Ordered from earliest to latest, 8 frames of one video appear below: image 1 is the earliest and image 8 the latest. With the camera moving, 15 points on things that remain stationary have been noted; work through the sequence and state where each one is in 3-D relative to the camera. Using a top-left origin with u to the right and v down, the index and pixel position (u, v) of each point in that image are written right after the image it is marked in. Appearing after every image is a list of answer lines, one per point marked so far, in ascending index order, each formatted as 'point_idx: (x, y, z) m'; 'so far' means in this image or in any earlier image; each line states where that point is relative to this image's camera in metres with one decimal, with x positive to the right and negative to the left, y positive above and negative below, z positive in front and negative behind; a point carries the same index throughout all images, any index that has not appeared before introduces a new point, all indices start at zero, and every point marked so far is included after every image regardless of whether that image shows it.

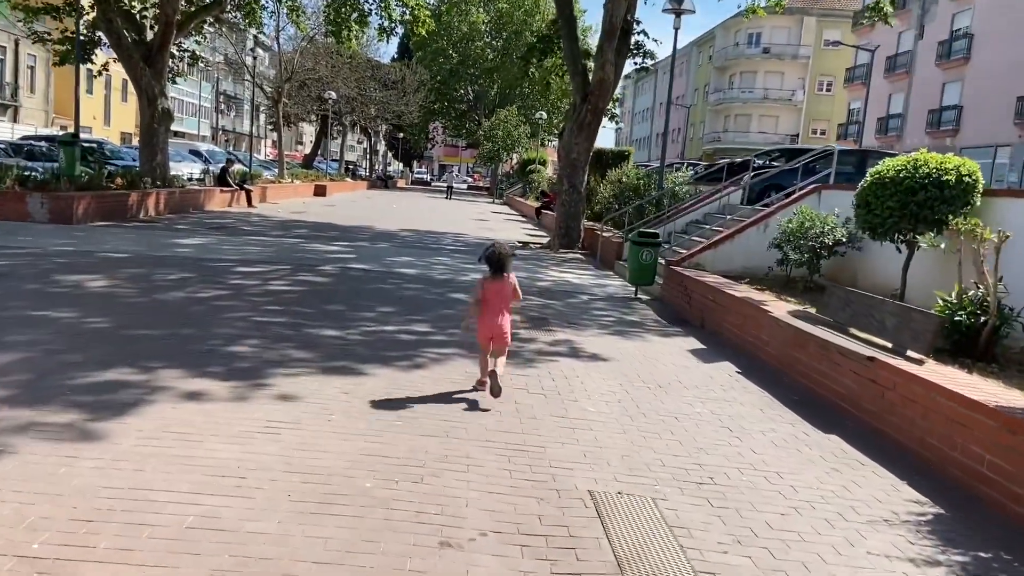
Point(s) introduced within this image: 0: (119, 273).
0: (-4.5, +0.2, +9.1) m
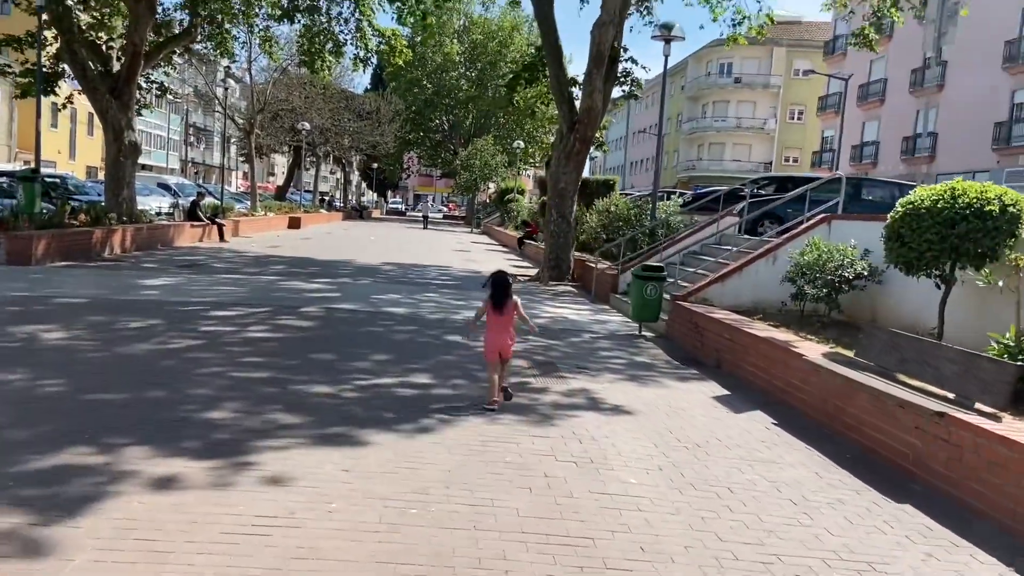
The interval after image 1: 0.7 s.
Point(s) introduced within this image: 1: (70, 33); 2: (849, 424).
0: (-4.5, -0.4, +8.3) m
1: (-10.4, +6.0, +18.8) m
2: (+2.4, -1.0, +5.7) m
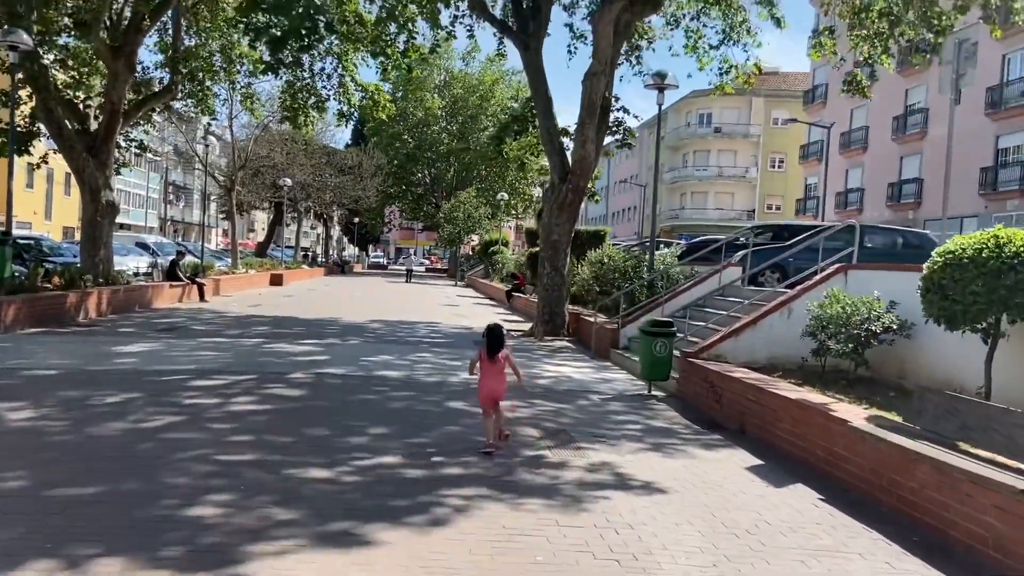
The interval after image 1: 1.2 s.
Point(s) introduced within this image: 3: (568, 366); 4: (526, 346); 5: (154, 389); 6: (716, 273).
0: (-4.4, -1.0, +7.6) m
1: (-10.7, +4.5, +18.3) m
2: (+2.6, -1.4, +5.2) m
3: (+0.8, -1.2, +12.1) m
4: (+0.3, -1.1, +14.5) m
5: (-3.7, -1.0, +8.2) m
6: (+3.4, +0.3, +13.4) m
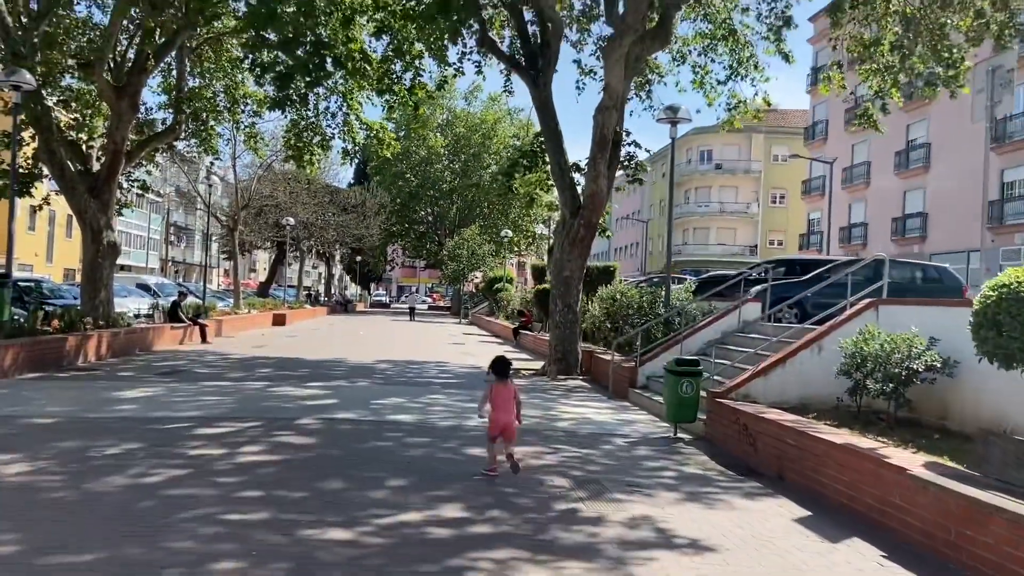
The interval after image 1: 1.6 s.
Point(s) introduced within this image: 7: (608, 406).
0: (-4.2, -1.4, +7.2) m
1: (-10.5, +3.5, +18.2) m
2: (+2.8, -1.6, +4.7) m
3: (+1.1, -1.7, +11.7) m
4: (+0.5, -1.7, +14.0) m
5: (-3.5, -1.5, +7.8) m
6: (+3.6, -0.3, +13.0) m
7: (+1.4, -1.7, +11.8) m
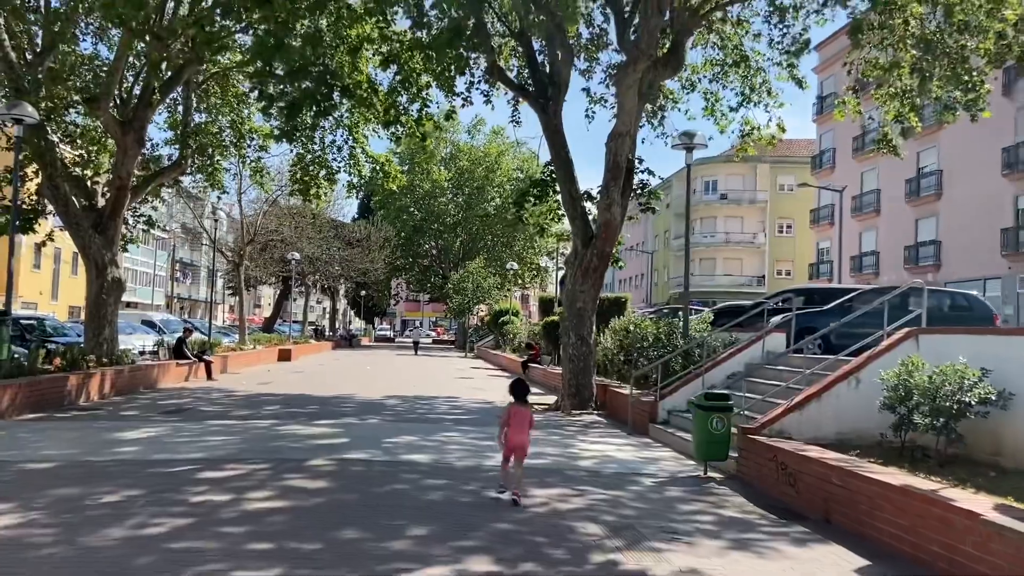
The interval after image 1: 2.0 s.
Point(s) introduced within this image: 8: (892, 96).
0: (-4.0, -1.8, +6.7) m
1: (-10.3, +2.7, +17.9) m
2: (+3.0, -1.7, +4.2) m
3: (+1.3, -2.2, +11.2) m
4: (+0.7, -2.3, +13.5) m
5: (-3.2, -1.8, +7.3) m
6: (+3.9, -0.8, +12.6) m
7: (+1.7, -2.2, +11.3) m
8: (+8.0, +4.1, +16.9) m
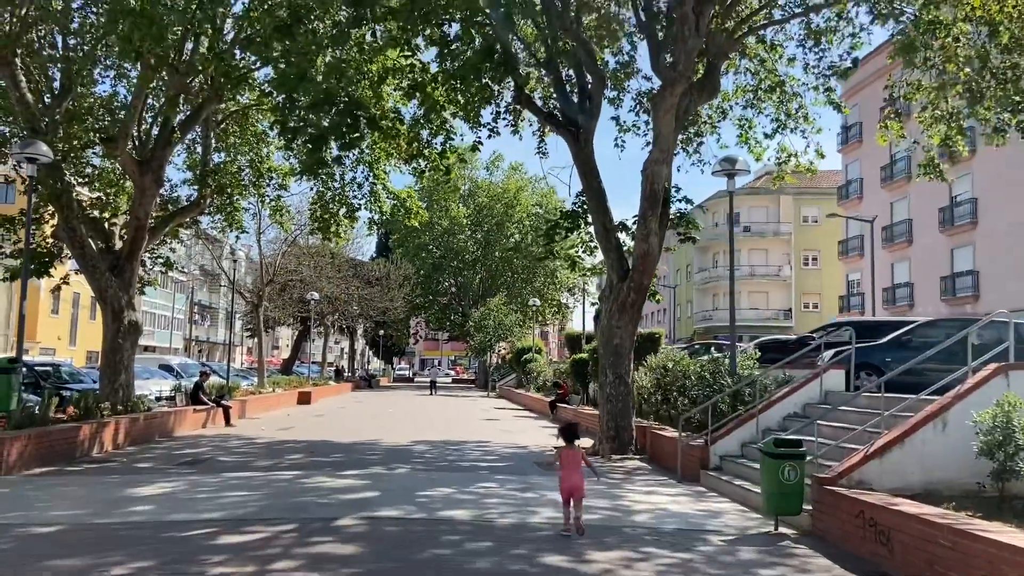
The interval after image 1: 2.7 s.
0: (-3.5, -2.1, +5.9) m
1: (-9.6, +1.7, +17.5) m
2: (+3.4, -1.8, +3.3) m
3: (+1.9, -2.7, +10.3) m
4: (+1.3, -2.9, +12.6) m
5: (-2.8, -2.2, +6.6) m
6: (+4.4, -1.3, +11.7) m
7: (+2.2, -2.7, +10.4) m
8: (+8.6, +3.4, +16.2) m
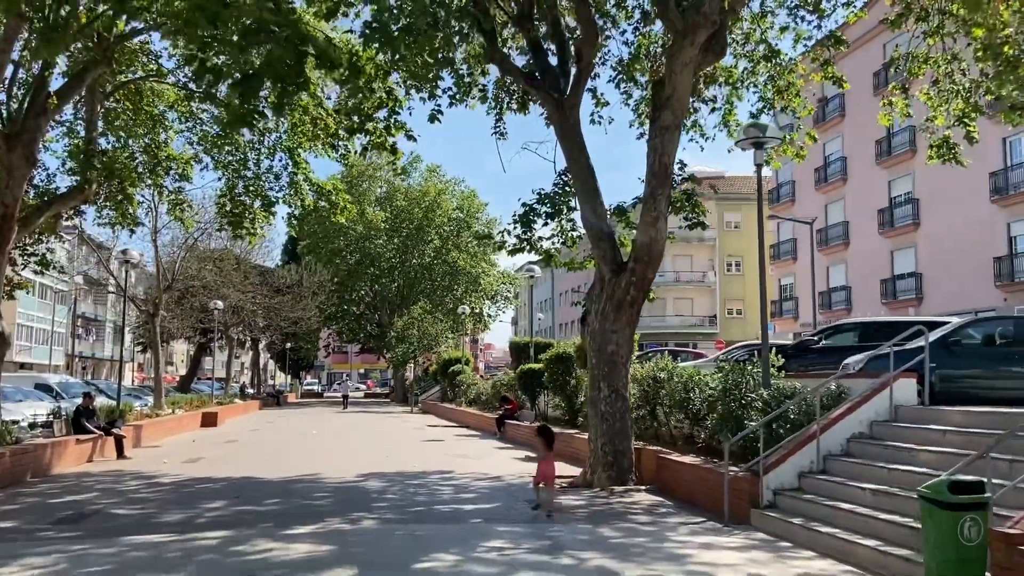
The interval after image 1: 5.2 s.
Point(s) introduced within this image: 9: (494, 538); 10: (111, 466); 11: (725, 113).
0: (-2.8, -1.9, +2.9) m
1: (-10.3, +1.7, +13.6) m
2: (+4.4, -1.6, +1.1) m
3: (+2.0, -2.5, +7.8) m
4: (+1.2, -2.8, +10.1) m
5: (-2.1, -2.0, +3.6) m
6: (+4.4, -1.2, +9.5) m
7: (+2.3, -2.5, +8.0) m
8: (+8.0, +3.5, +14.6) m
9: (-0.2, -2.5, +7.9) m
10: (-7.6, -3.4, +15.1) m
11: (+4.5, +3.7, +16.8) m
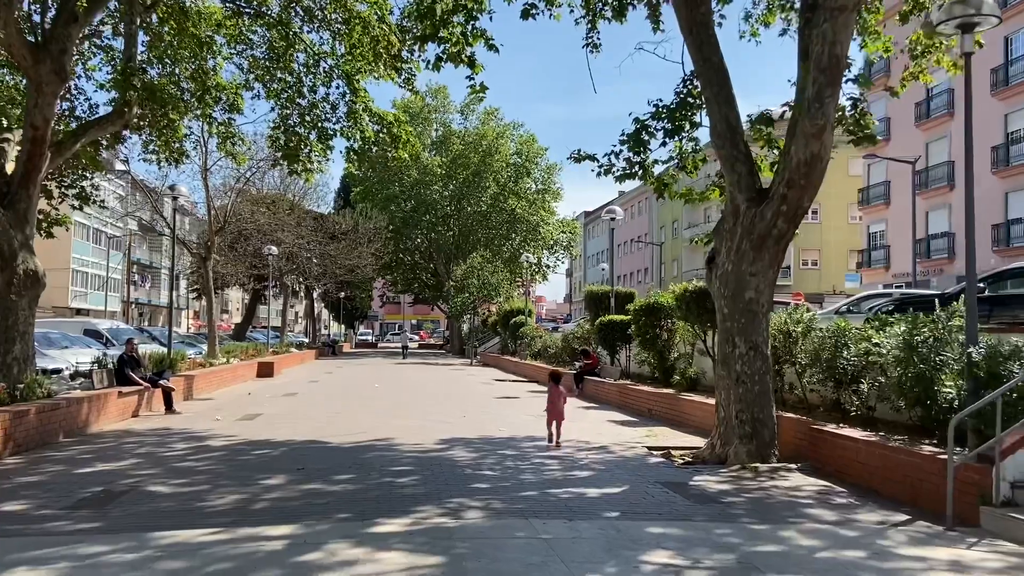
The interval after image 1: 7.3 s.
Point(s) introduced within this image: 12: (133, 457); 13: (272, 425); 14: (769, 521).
0: (-1.9, -1.6, +0.9) m
1: (-8.7, +2.7, +11.8) m
2: (+5.1, -1.4, -1.4) m
3: (+3.2, -1.9, +5.5) m
4: (+2.5, -2.0, +7.8) m
5: (-1.2, -1.6, +1.5) m
6: (+5.6, -0.5, +7.0) m
7: (+3.5, -1.9, +5.7) m
8: (+9.6, +4.4, +11.5) m
9: (+1.0, -1.9, +5.7) m
10: (-6.0, -2.3, +13.5) m
11: (+6.2, +4.8, +13.9) m
12: (-4.6, -2.0, +9.8) m
13: (-3.9, -2.2, +12.8) m
14: (+2.2, -2.0, +6.8) m
